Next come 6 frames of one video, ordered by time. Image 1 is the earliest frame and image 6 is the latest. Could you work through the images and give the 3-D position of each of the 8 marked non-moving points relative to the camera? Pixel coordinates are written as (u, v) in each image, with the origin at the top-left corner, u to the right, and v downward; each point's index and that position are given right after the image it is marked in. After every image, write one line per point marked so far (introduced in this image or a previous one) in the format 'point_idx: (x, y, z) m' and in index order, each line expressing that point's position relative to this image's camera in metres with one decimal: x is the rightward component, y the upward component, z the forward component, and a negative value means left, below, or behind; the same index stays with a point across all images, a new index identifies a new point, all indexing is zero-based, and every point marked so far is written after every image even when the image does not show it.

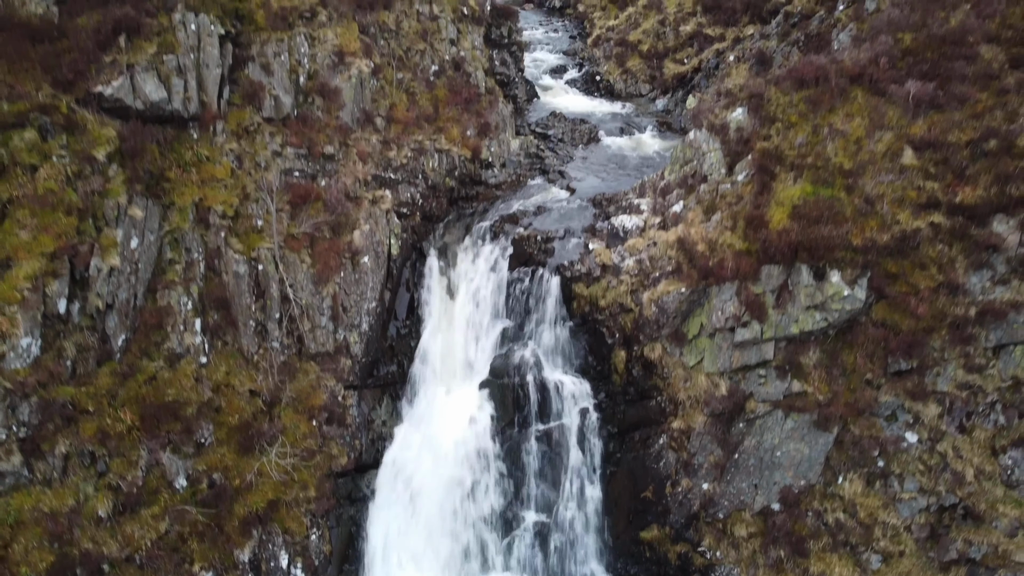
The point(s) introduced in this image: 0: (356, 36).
0: (-3.4, +5.5, +17.7) m
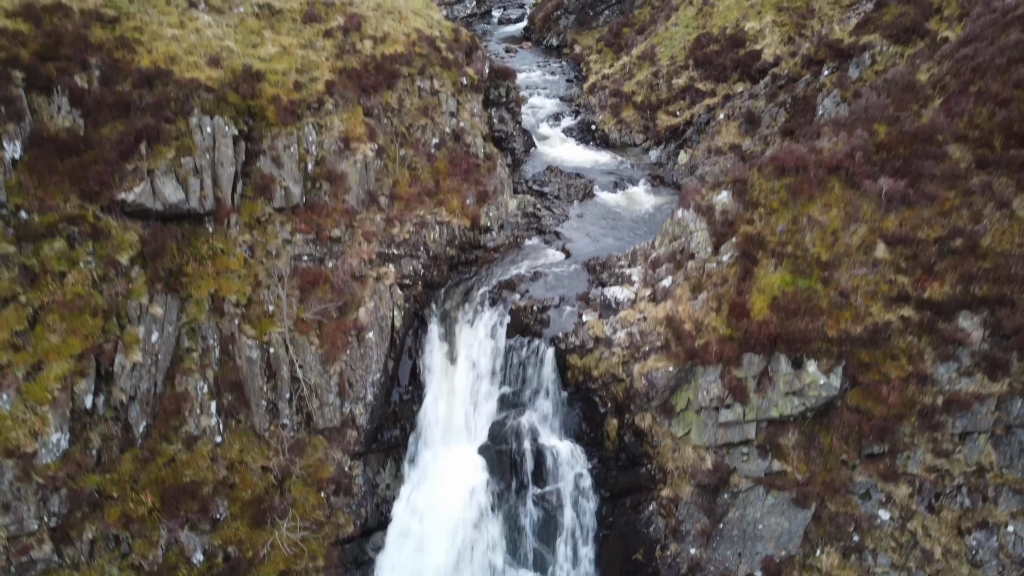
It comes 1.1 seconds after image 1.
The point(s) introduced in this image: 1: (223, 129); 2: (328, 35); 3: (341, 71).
0: (-3.5, +3.9, +18.6) m
1: (-5.5, +3.1, +15.5) m
2: (-4.4, +6.0, +19.0) m
3: (-3.9, +5.0, +18.6) m
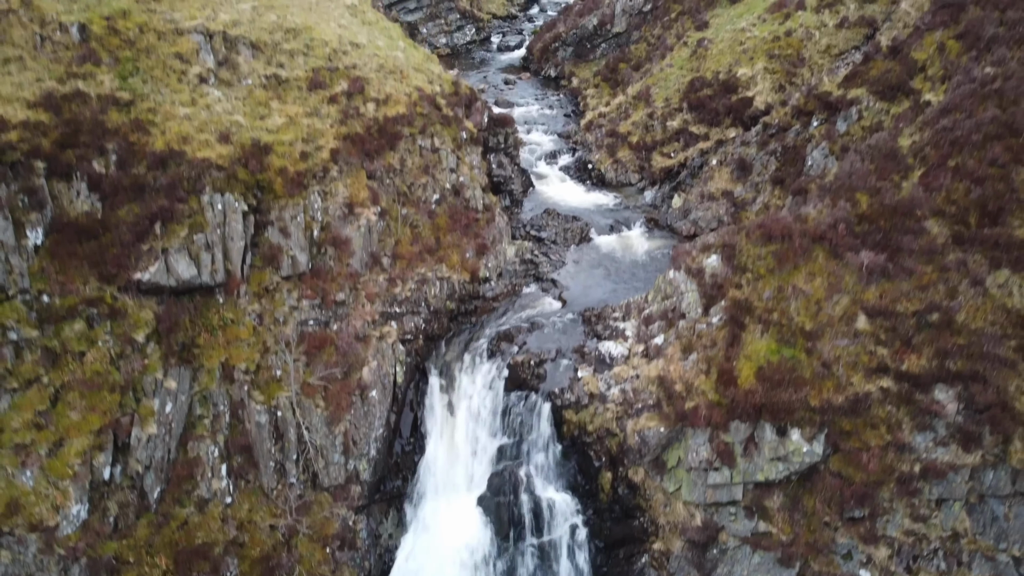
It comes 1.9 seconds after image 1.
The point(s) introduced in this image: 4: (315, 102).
0: (-3.5, +2.5, +19.3) m
1: (-5.6, +1.7, +16.2) m
2: (-4.4, +4.6, +19.7) m
3: (-4.0, +3.6, +19.3) m
4: (-4.7, +4.4, +19.3) m
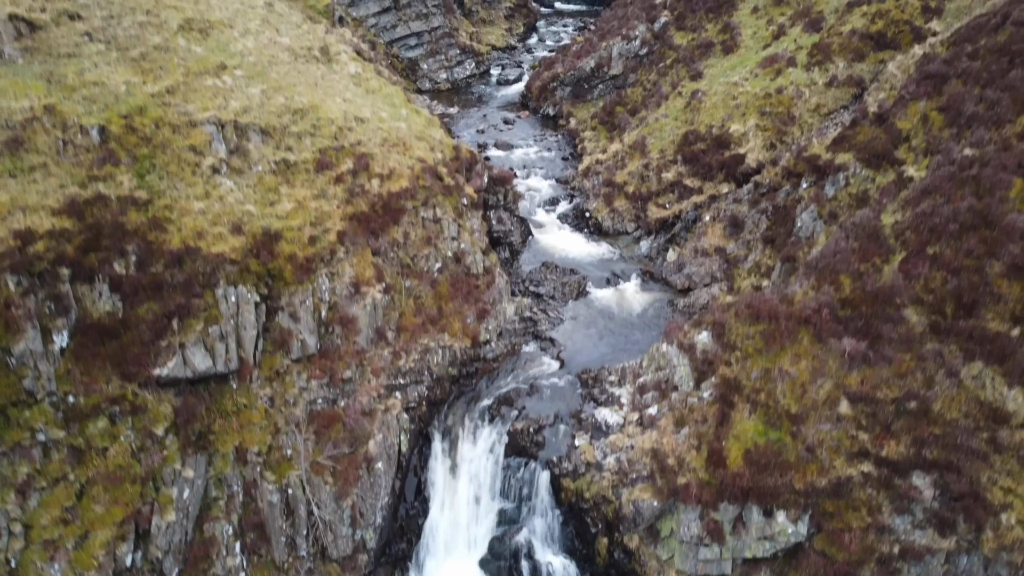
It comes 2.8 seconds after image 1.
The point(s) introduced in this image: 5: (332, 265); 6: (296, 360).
0: (-3.5, +0.7, +20.2) m
1: (-5.6, -0.2, +17.0) m
2: (-4.4, +2.8, +20.5) m
3: (-4.0, +1.8, +20.1) m
4: (-4.7, +2.6, +20.1) m
5: (-4.3, +0.6, +19.2) m
6: (-4.8, -1.6, +18.1) m
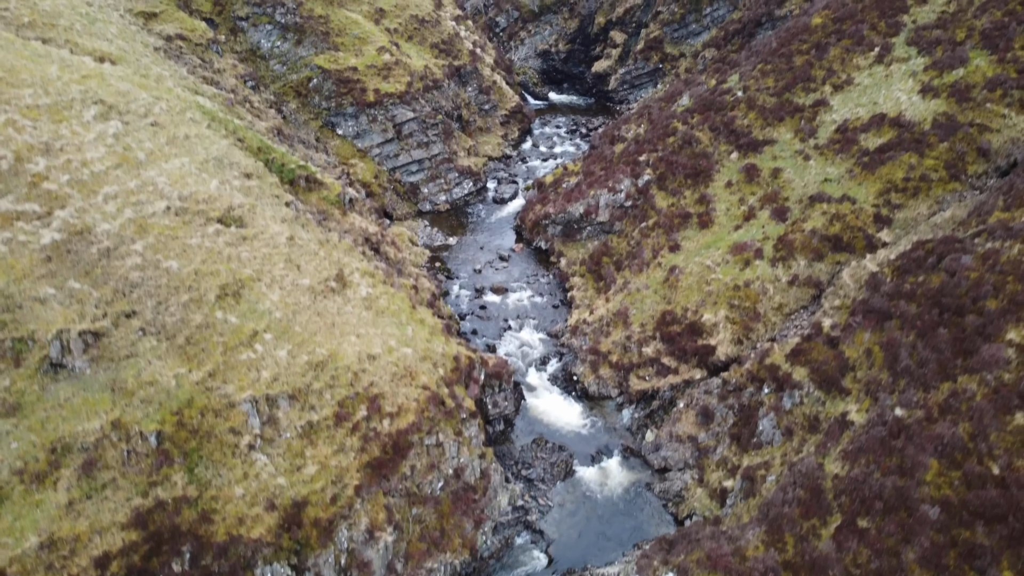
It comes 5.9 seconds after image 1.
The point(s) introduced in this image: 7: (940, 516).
0: (-3.7, -6.2, +23.3) m
1: (-5.8, -7.1, +20.1) m
2: (-4.6, -4.1, +23.6) m
3: (-4.2, -5.1, +23.2) m
4: (-4.9, -4.3, +23.2) m
5: (-4.5, -6.4, +22.3) m
6: (-5.0, -8.5, +21.2) m
7: (+10.5, -5.6, +19.8) m
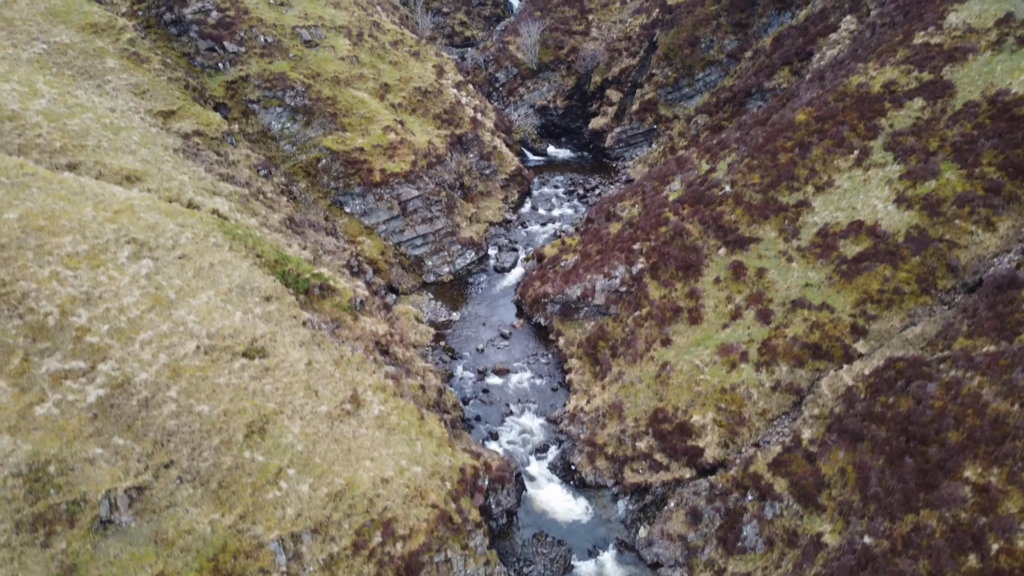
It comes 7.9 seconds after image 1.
0: (-3.6, -10.7, +25.5) m
1: (-5.7, -11.5, +22.3) m
2: (-4.5, -8.6, +25.9) m
3: (-4.1, -9.6, +25.5) m
4: (-4.8, -8.8, +25.5) m
5: (-4.4, -10.8, +24.5) m
6: (-4.9, -13.0, +23.5) m
7: (+10.6, -10.0, +22.0) m
